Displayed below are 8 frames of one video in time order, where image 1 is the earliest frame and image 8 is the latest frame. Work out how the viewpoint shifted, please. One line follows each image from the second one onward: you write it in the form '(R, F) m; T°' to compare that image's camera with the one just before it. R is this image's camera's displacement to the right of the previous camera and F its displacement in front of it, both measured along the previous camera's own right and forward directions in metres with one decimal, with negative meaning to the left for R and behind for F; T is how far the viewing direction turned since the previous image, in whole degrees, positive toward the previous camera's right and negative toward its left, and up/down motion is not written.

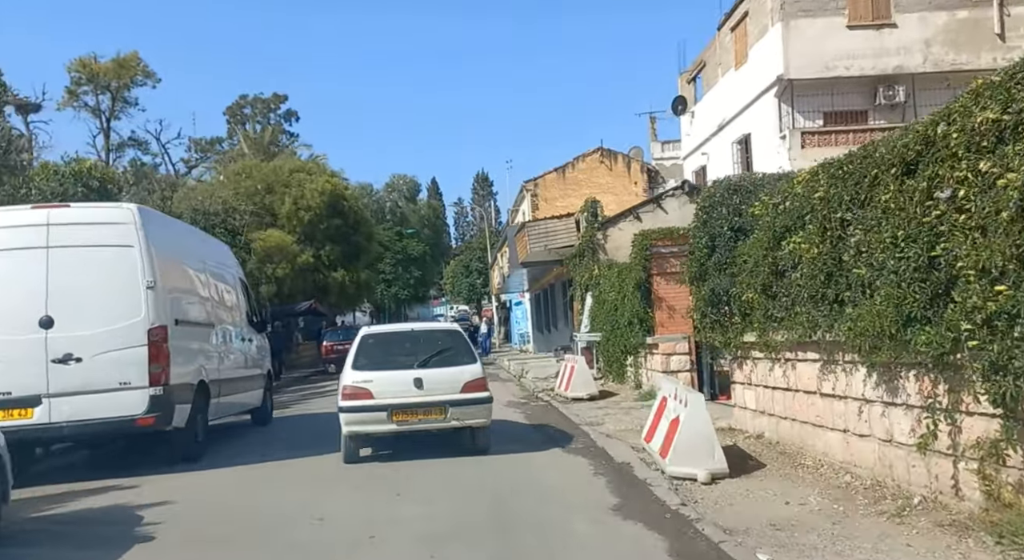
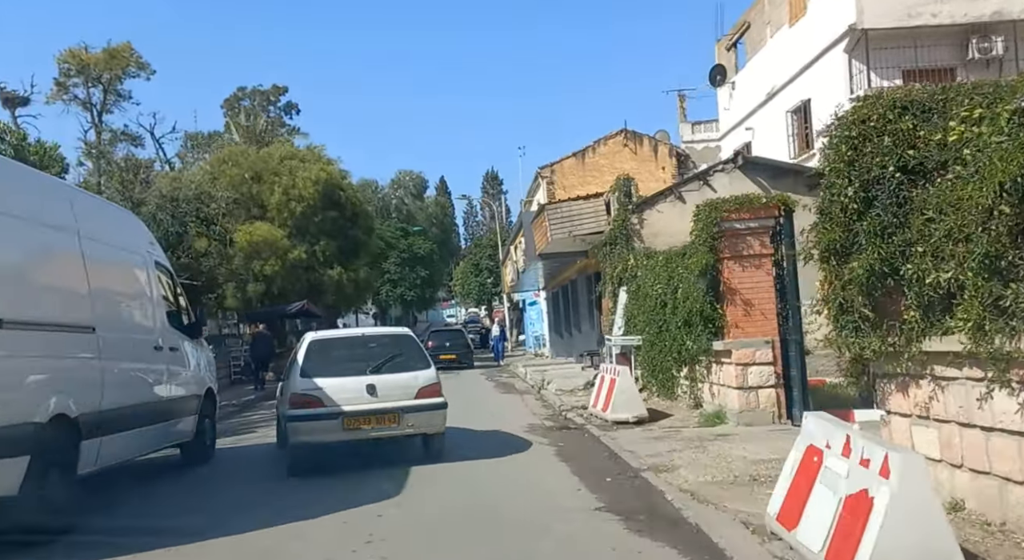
(-0.2, +4.0) m; -1°
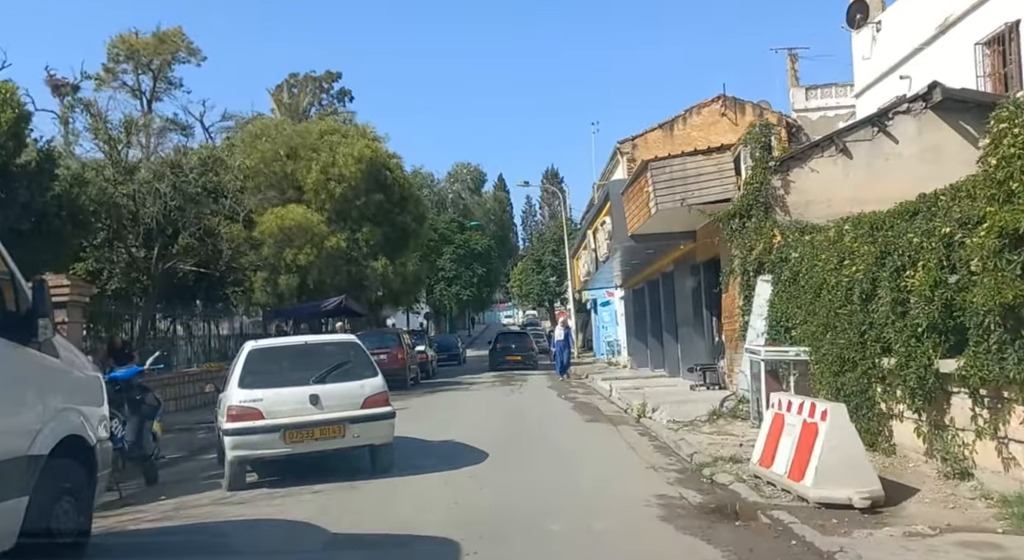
(-0.5, +5.7) m; -3°
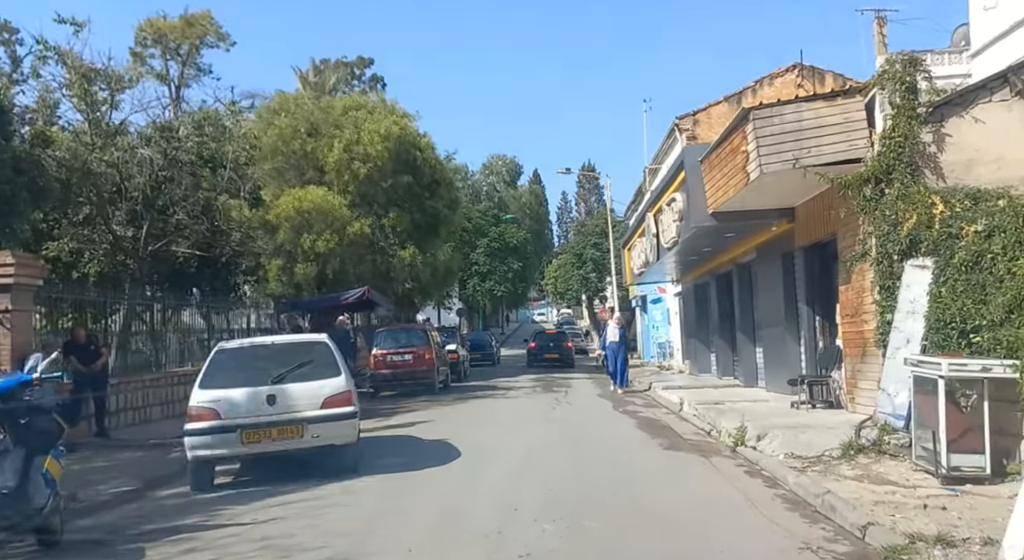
(-0.3, +3.5) m; -2°
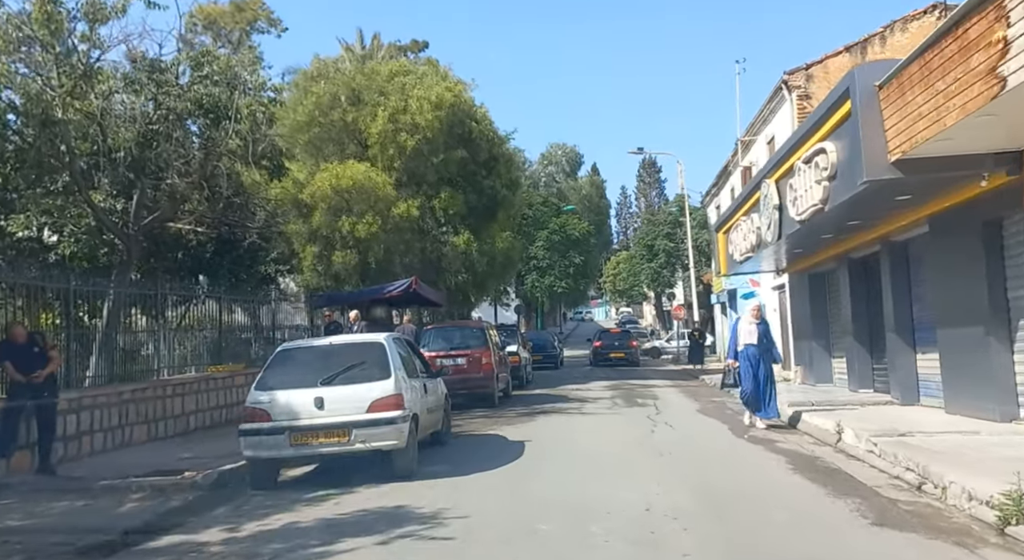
(-0.4, +4.4) m; -3°
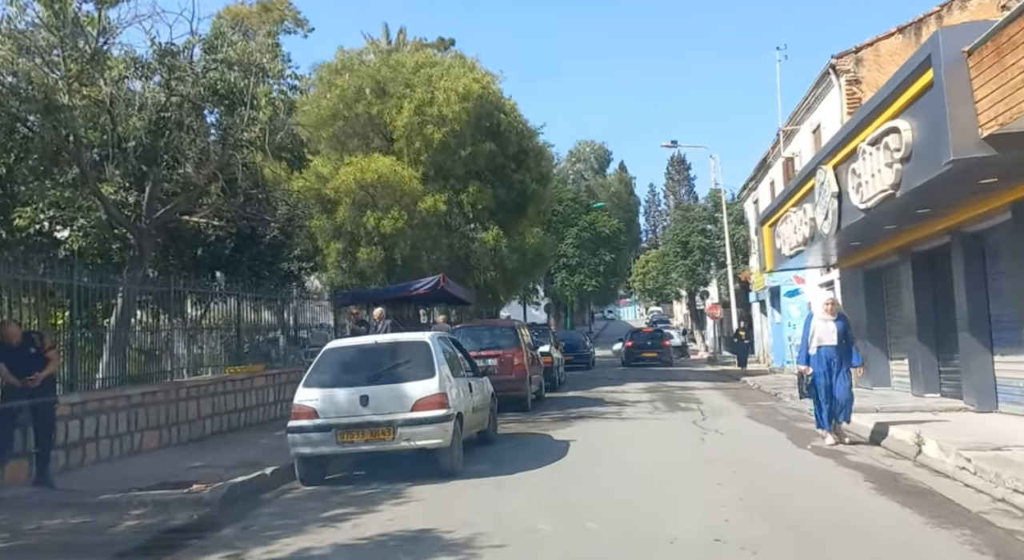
(-0.1, +1.1) m; -2°
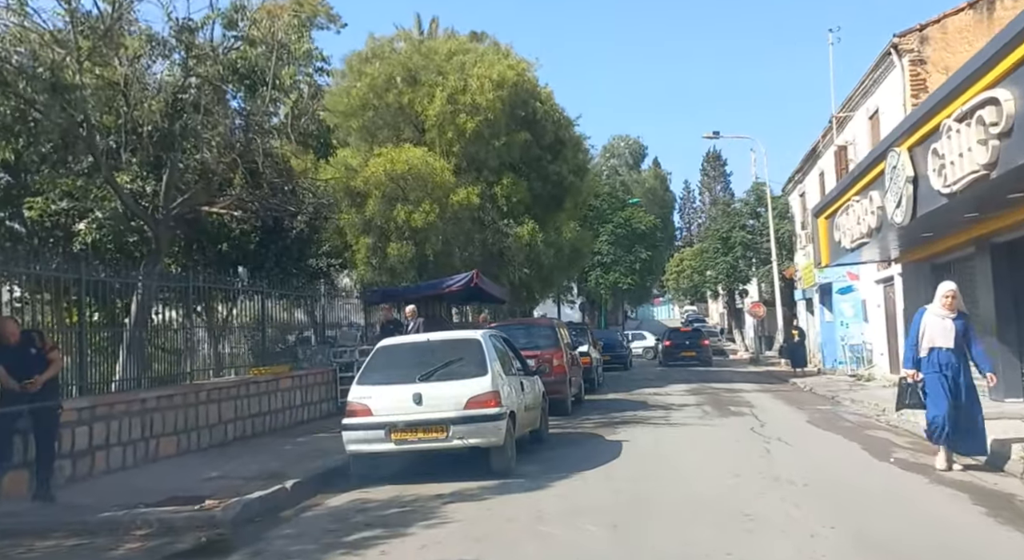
(-0.2, +1.1) m; -2°
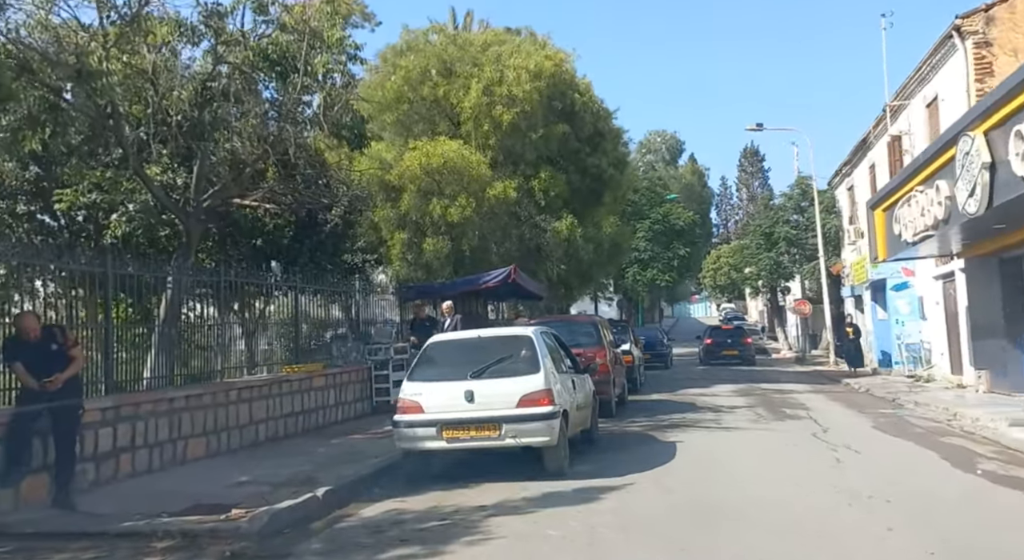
(-0.1, +0.8) m; -2°
